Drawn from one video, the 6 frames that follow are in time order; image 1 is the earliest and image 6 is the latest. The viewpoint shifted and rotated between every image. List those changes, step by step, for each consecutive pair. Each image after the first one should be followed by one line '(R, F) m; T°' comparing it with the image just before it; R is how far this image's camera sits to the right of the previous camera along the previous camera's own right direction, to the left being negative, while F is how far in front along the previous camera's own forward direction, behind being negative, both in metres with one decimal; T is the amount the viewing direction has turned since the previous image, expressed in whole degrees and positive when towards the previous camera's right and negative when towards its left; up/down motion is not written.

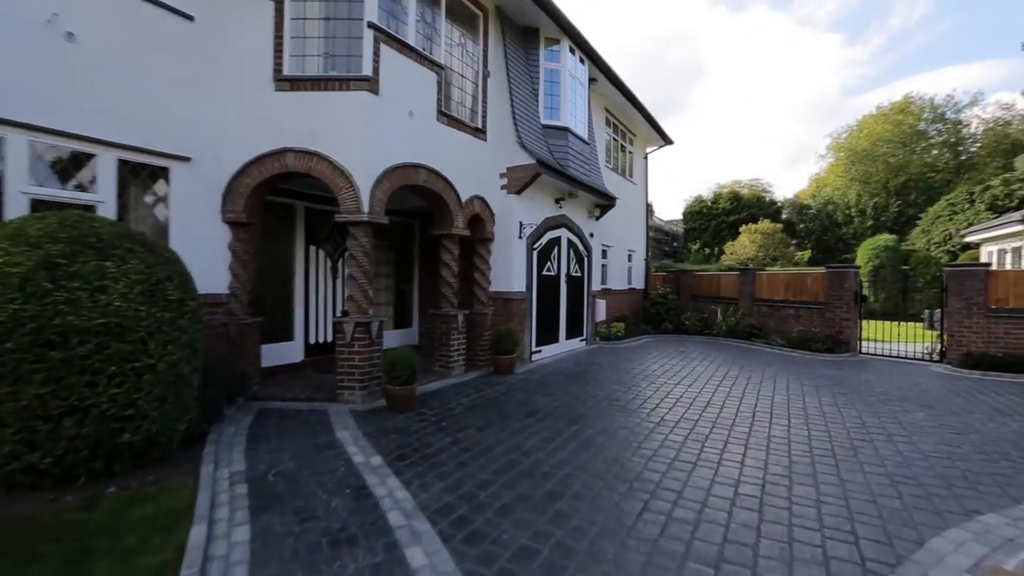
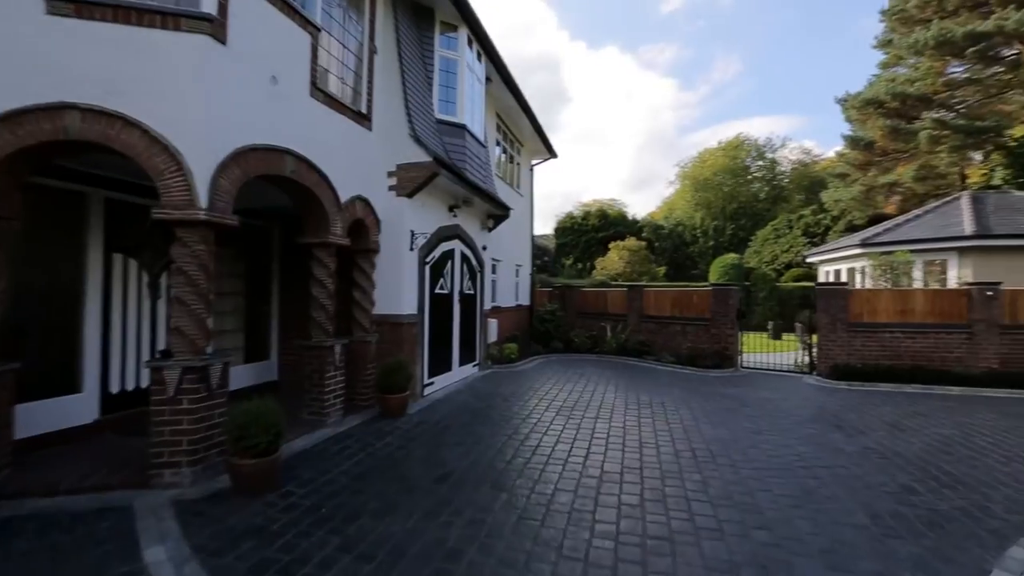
(-0.4, +1.4) m; +16°
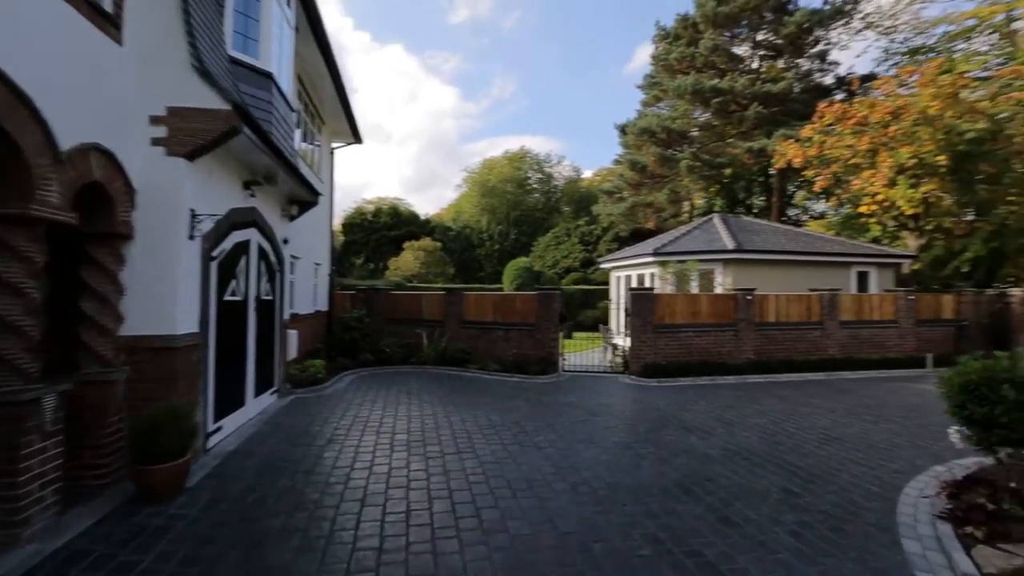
(-0.7, +1.5) m; +26°
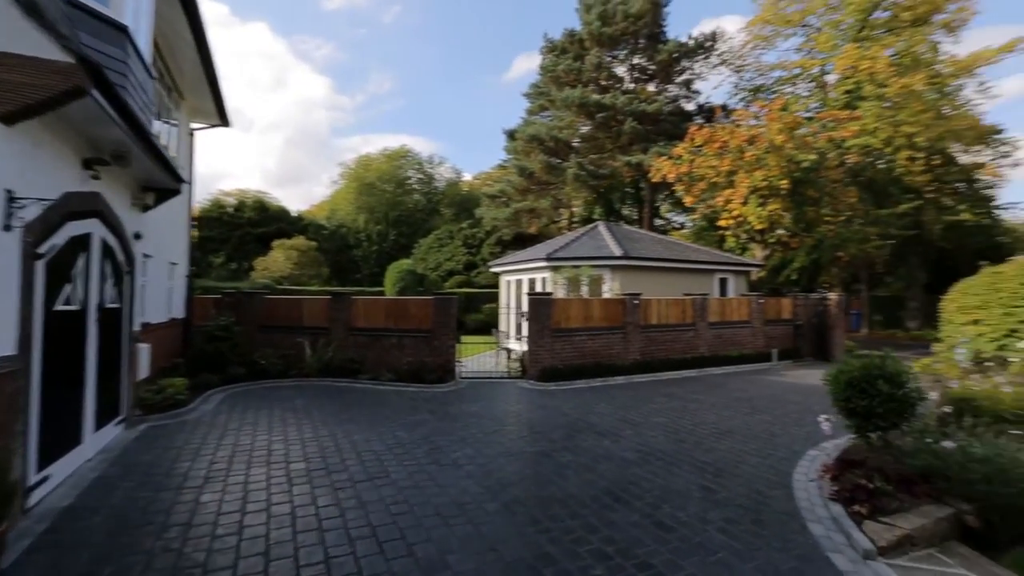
(-0.5, +0.4) m; +15°
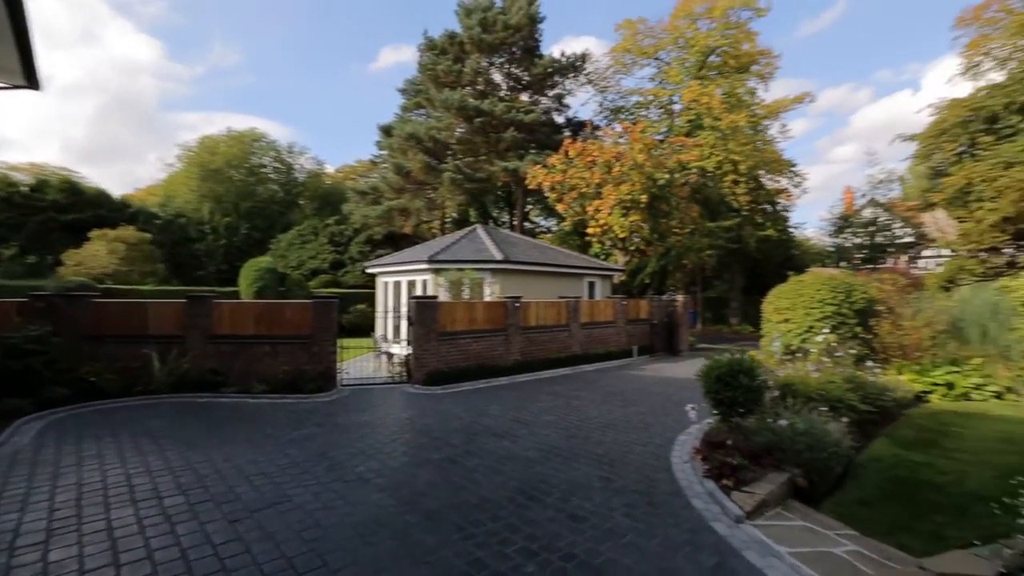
(-0.5, 0.0) m; +16°
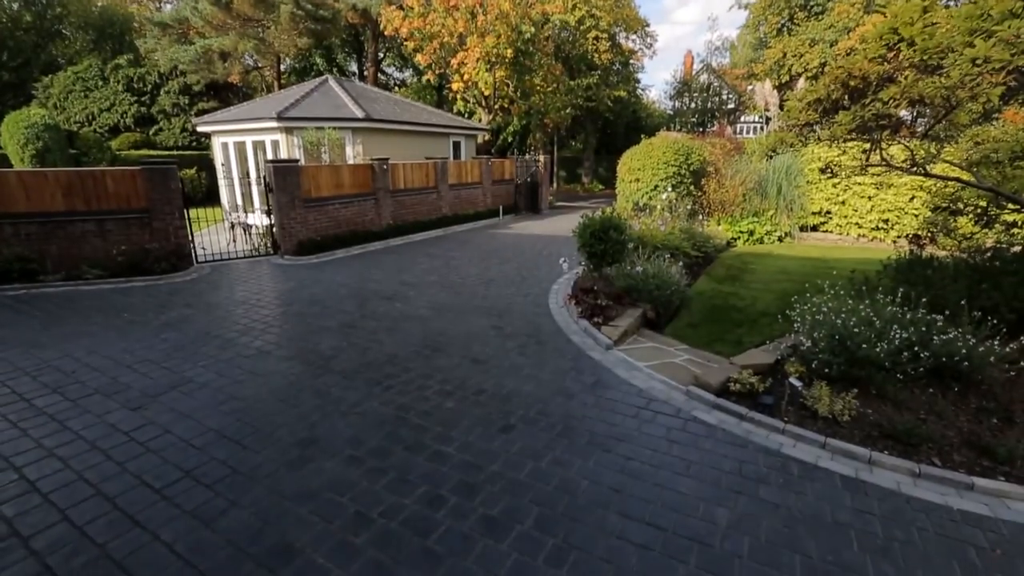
(-0.5, -0.2) m; +17°
